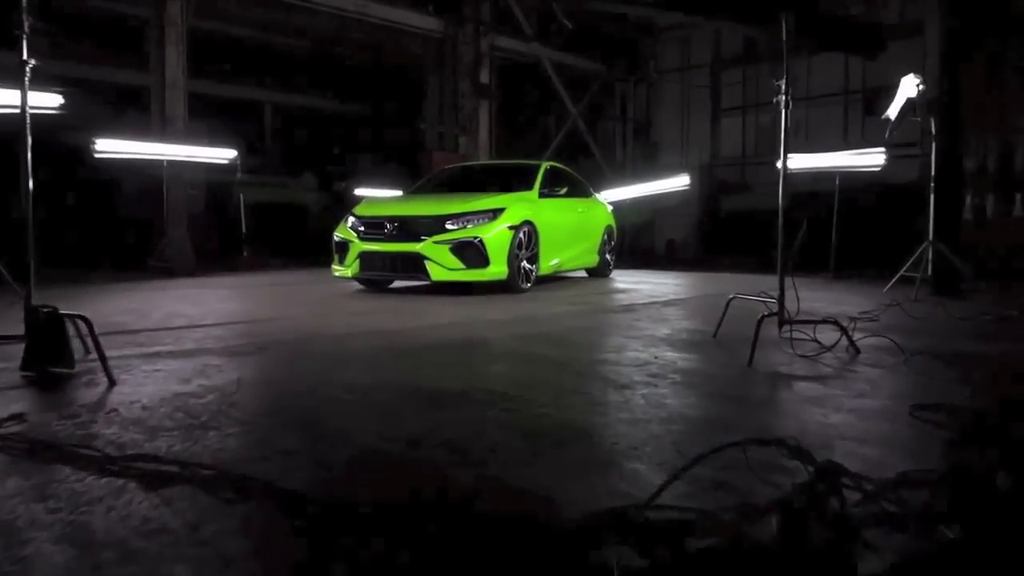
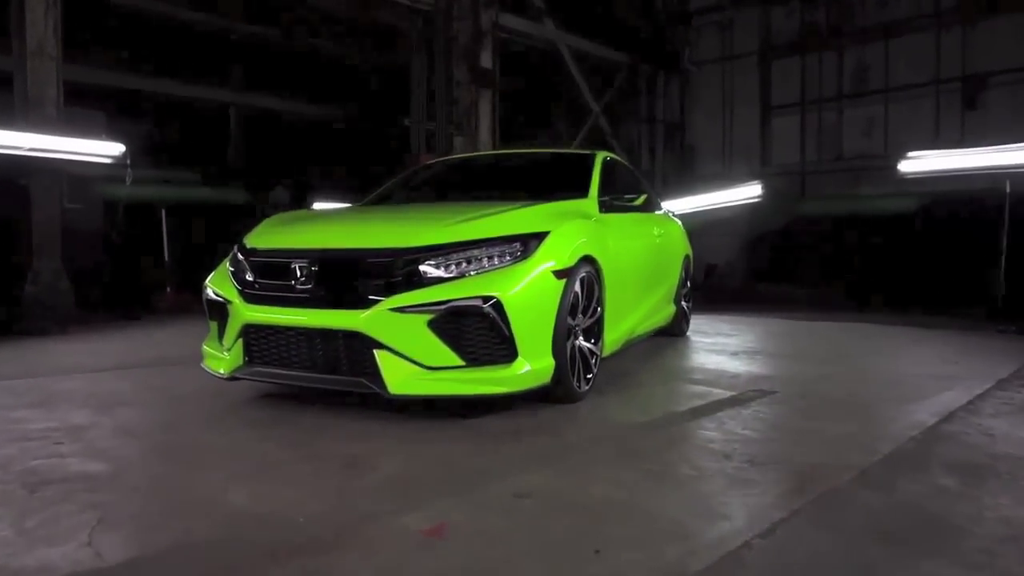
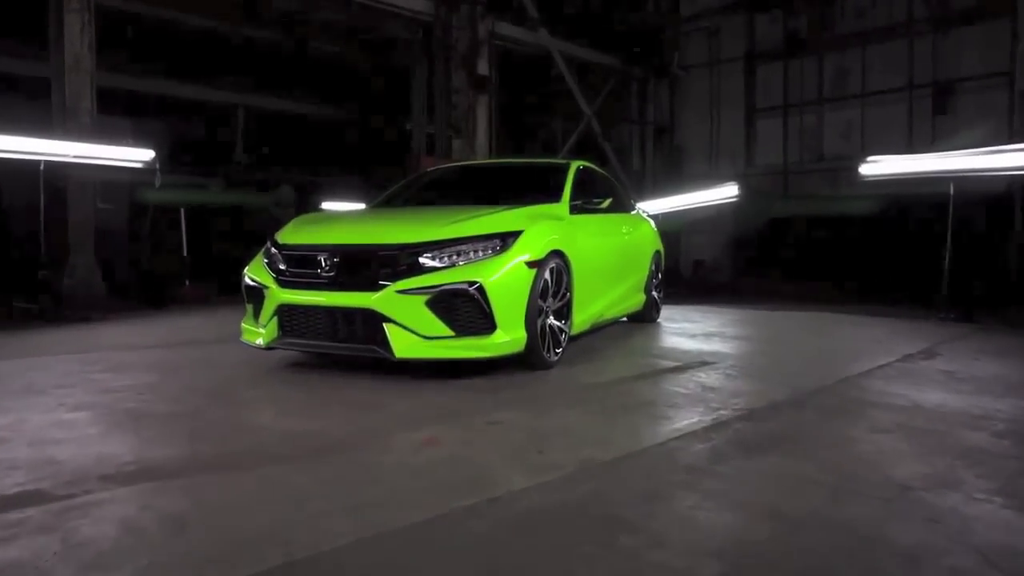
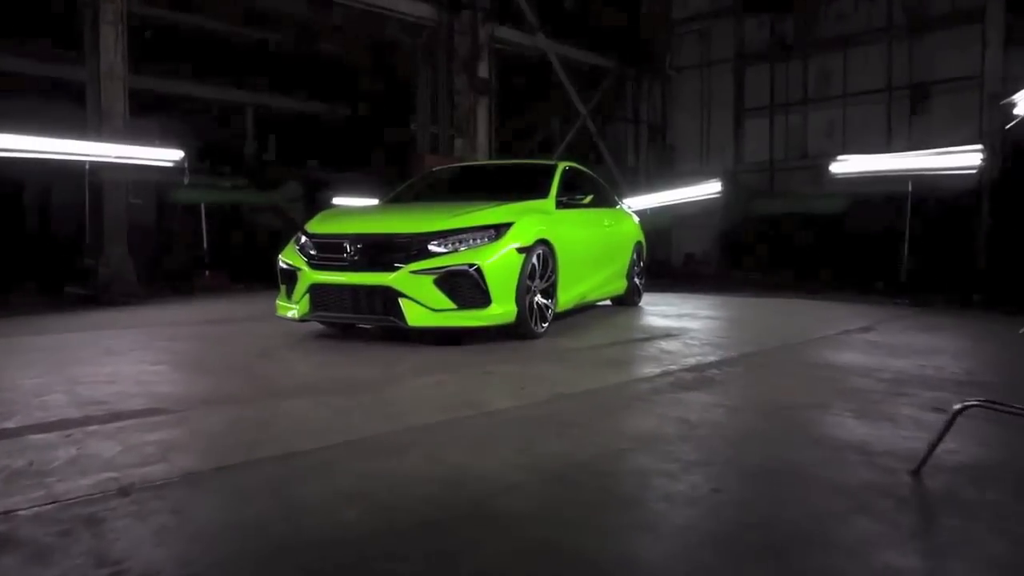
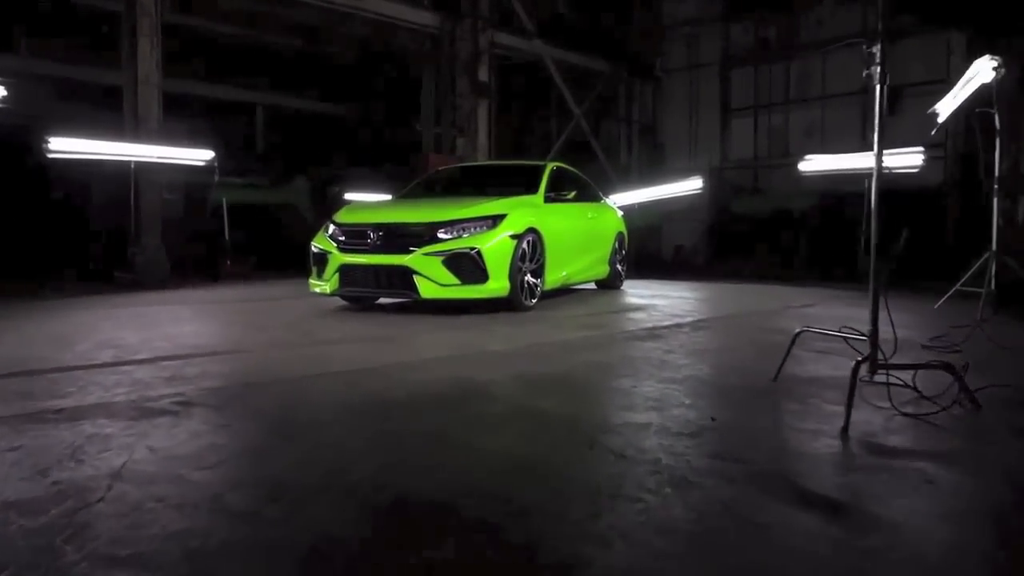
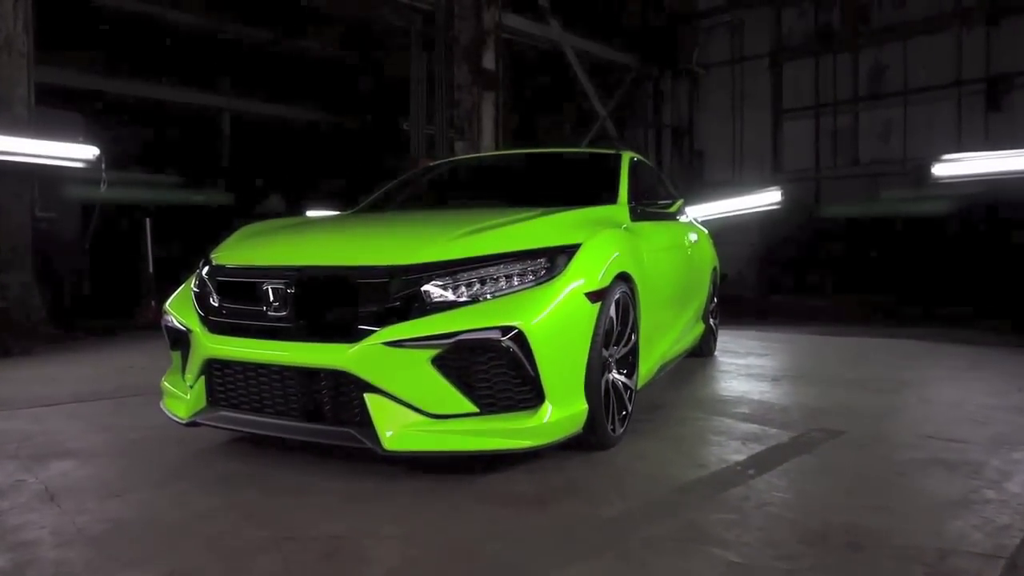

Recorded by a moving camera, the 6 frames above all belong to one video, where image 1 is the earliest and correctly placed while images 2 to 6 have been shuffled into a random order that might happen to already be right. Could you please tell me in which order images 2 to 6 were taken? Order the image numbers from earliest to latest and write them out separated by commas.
5, 4, 3, 2, 6
